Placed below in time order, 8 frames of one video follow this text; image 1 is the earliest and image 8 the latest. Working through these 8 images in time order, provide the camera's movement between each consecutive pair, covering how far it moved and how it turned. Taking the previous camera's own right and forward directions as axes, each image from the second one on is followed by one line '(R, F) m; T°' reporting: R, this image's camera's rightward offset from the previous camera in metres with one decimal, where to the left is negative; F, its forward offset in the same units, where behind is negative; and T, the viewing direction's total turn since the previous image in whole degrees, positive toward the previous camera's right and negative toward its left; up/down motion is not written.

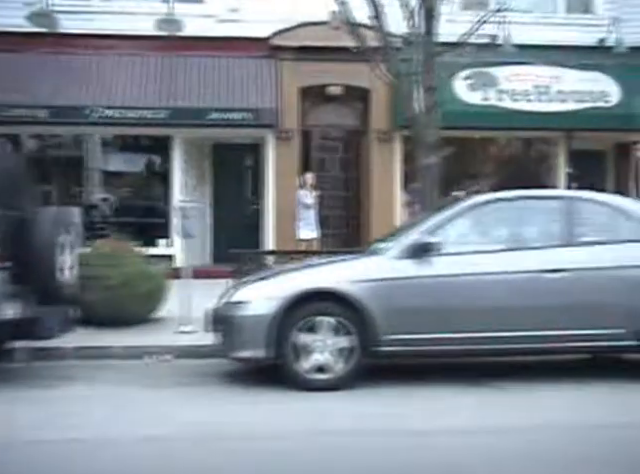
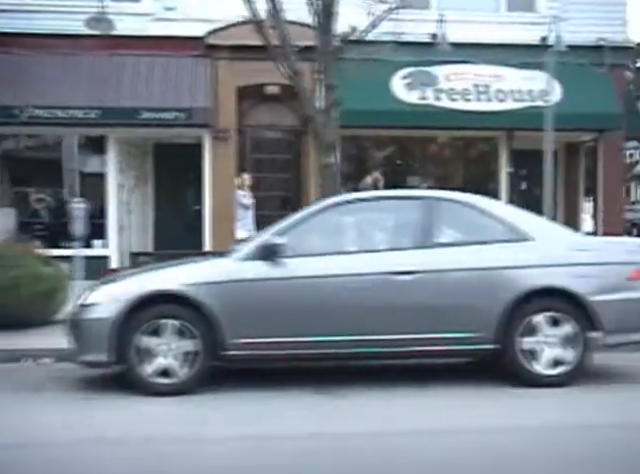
(+1.2, +0.1) m; 0°
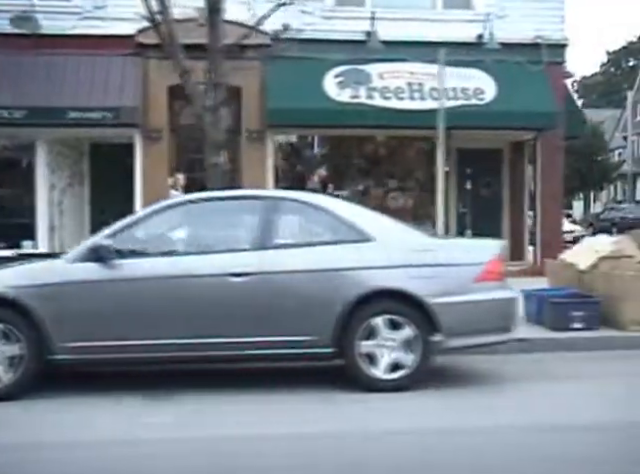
(+1.3, +0.1) m; 0°
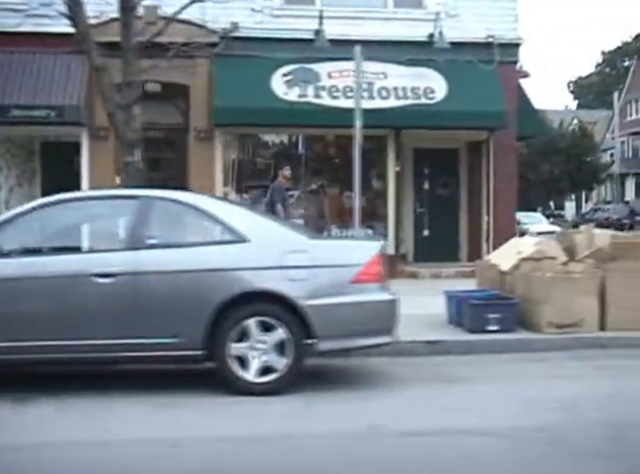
(+1.0, +0.1) m; 0°
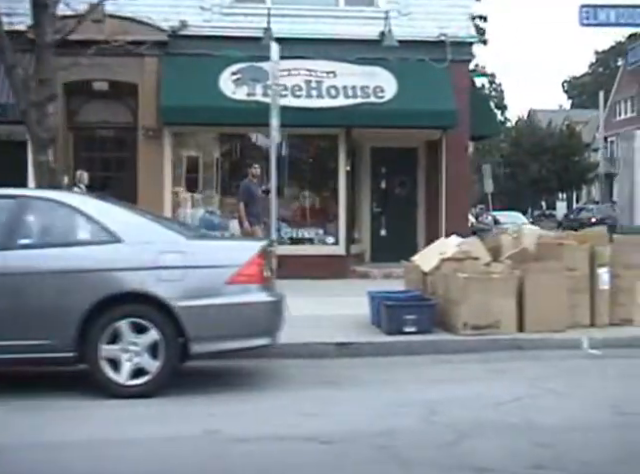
(+1.0, +0.1) m; 0°
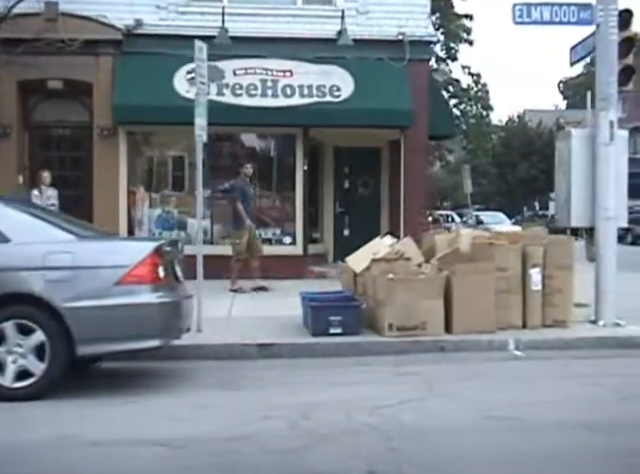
(+0.8, +0.1) m; 0°
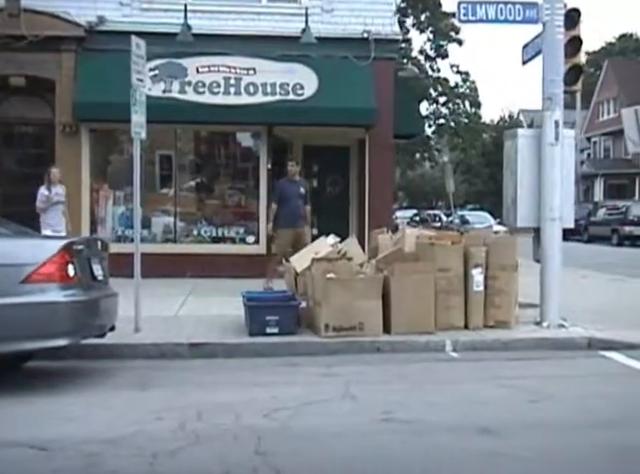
(+0.7, +0.1) m; 0°
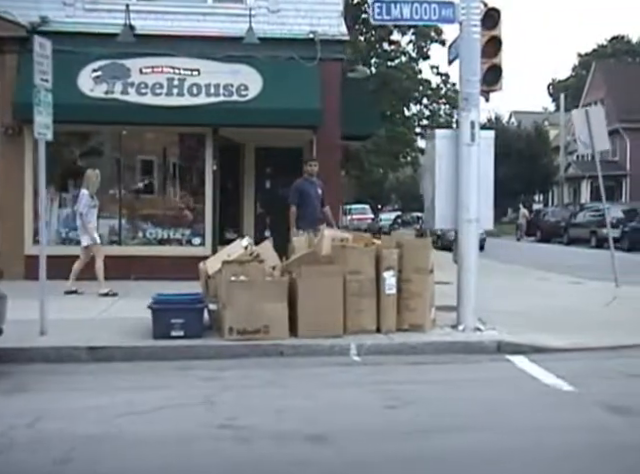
(+1.0, +0.1) m; 0°
